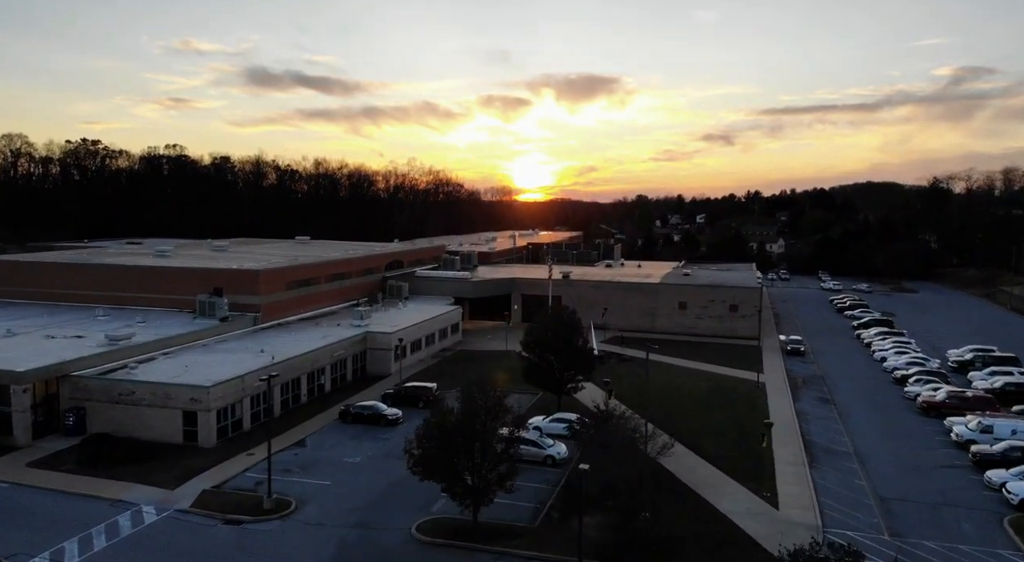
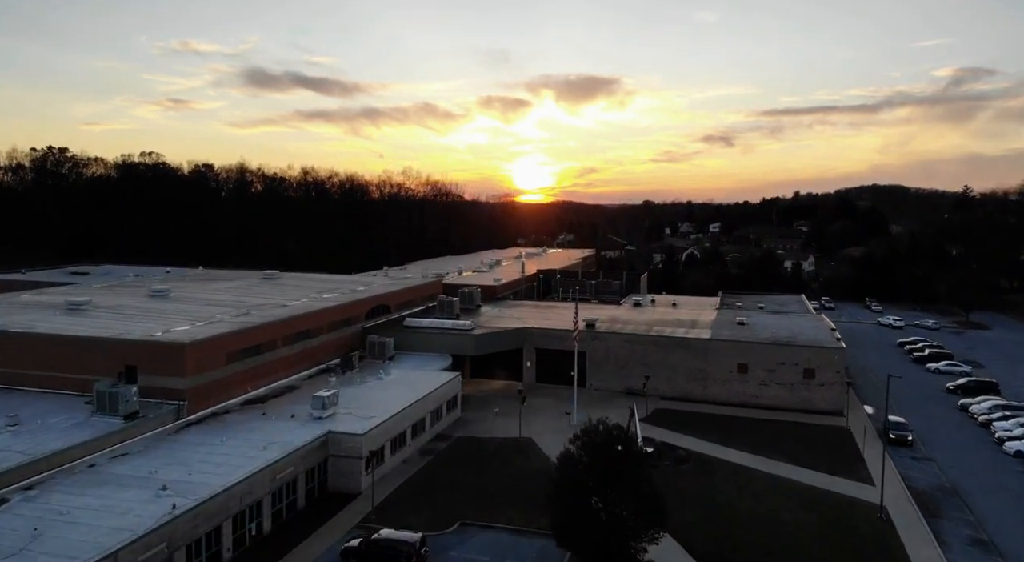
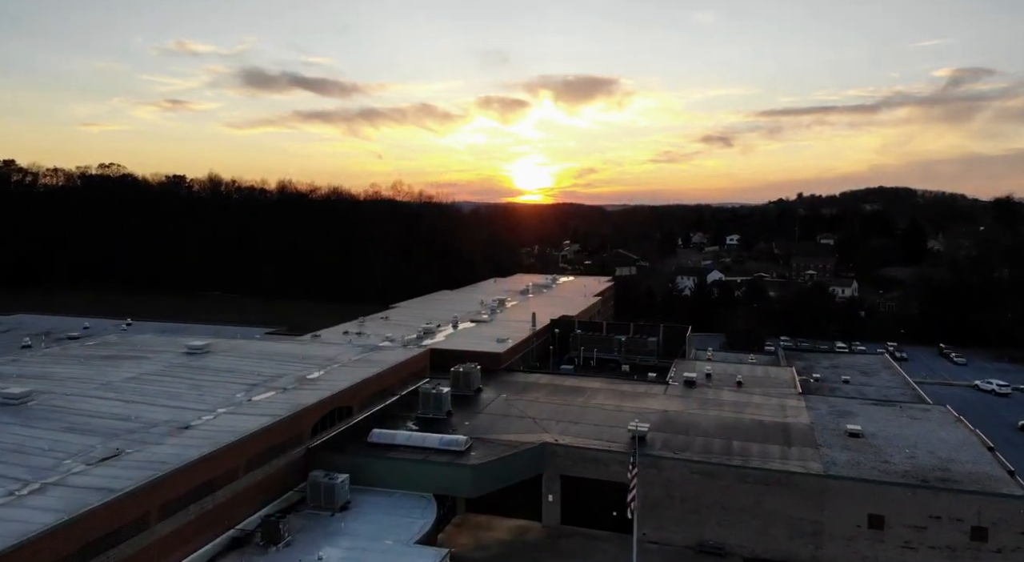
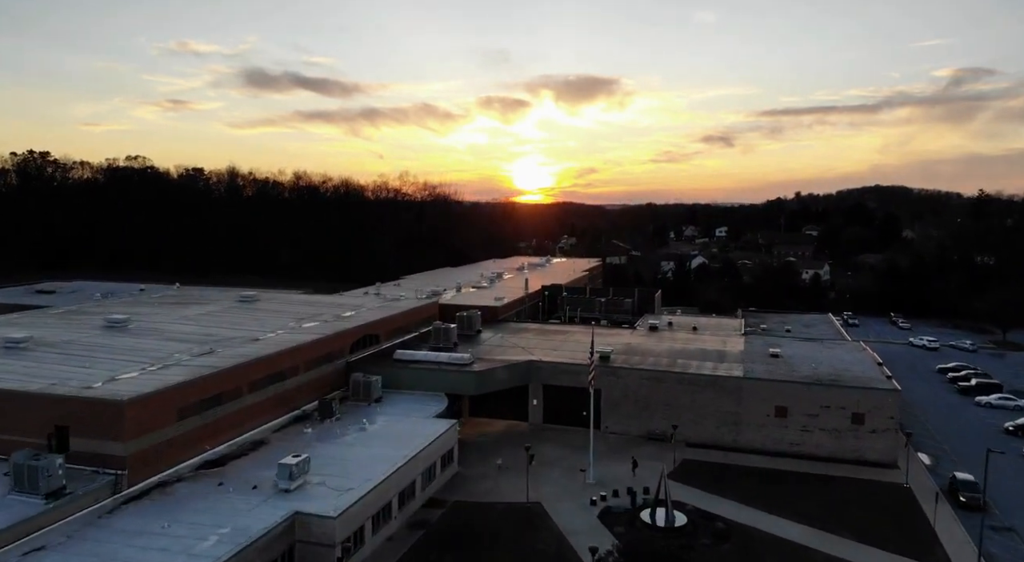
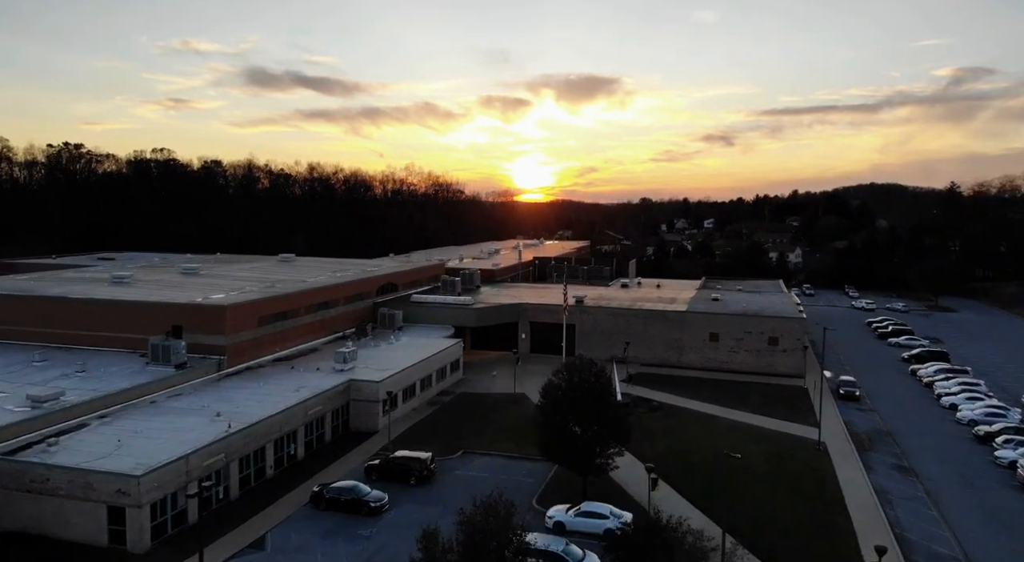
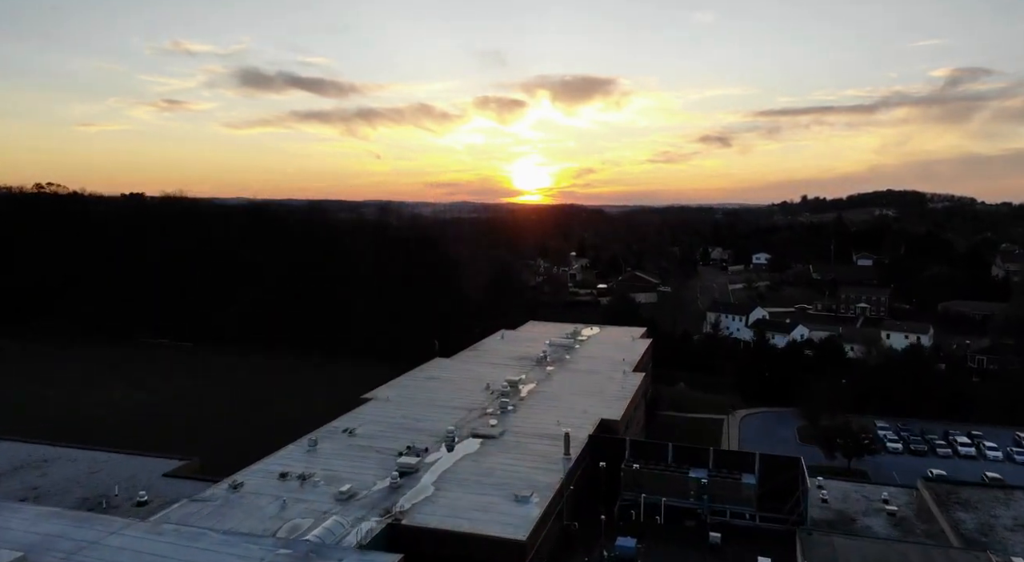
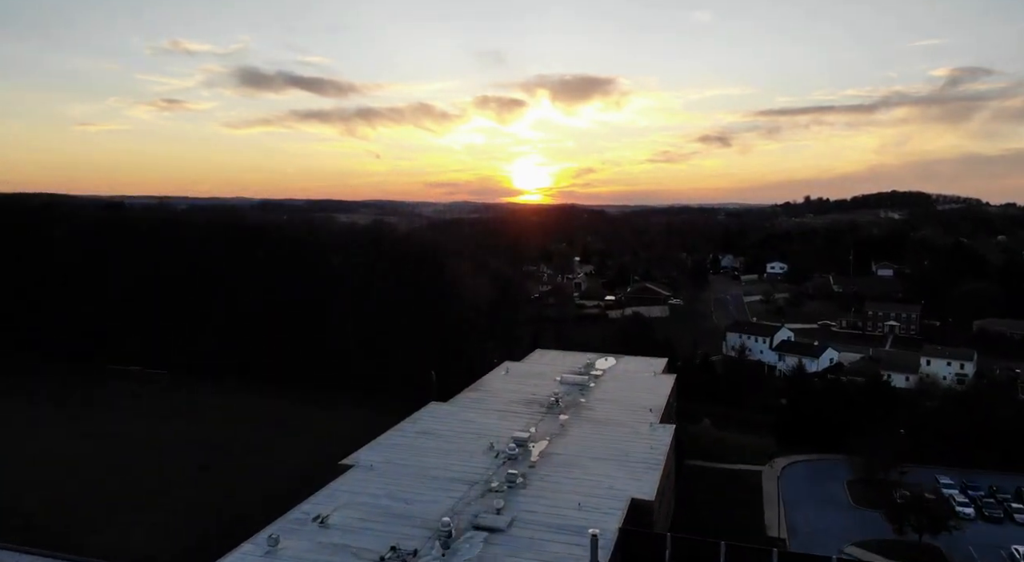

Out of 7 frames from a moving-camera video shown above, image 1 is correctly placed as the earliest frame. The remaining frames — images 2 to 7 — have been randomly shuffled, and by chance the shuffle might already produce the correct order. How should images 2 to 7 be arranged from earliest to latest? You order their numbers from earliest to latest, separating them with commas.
5, 2, 4, 3, 6, 7
